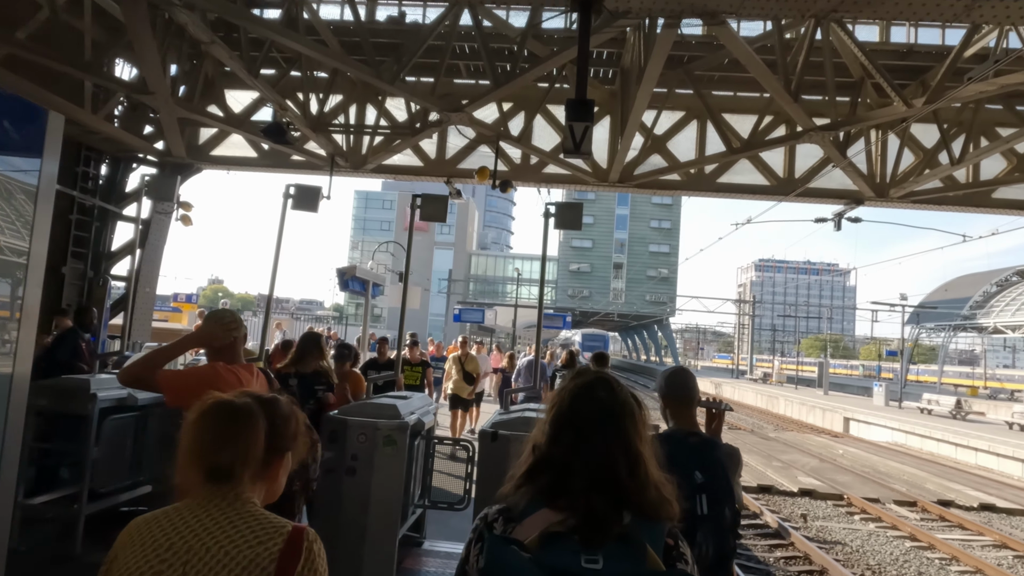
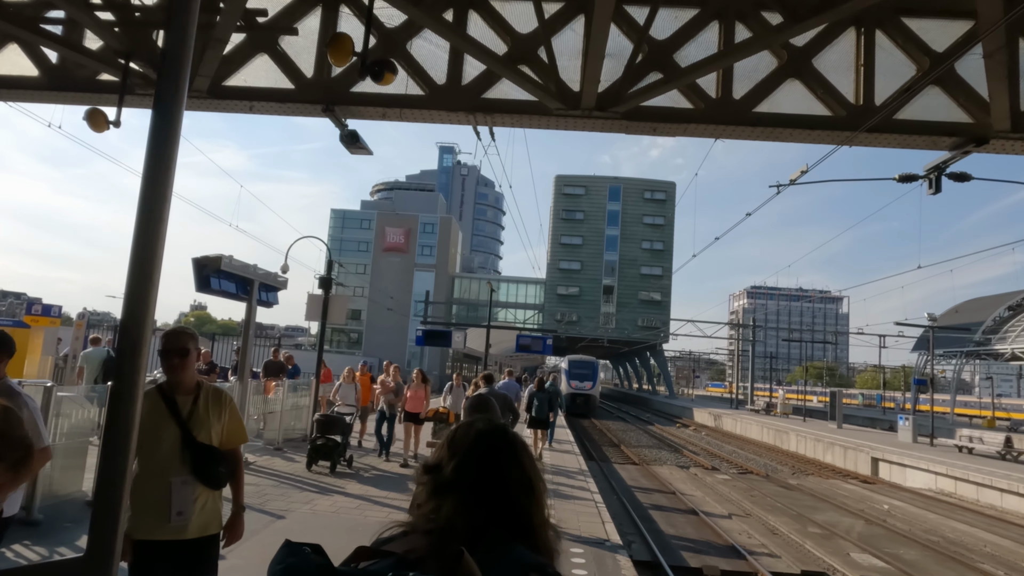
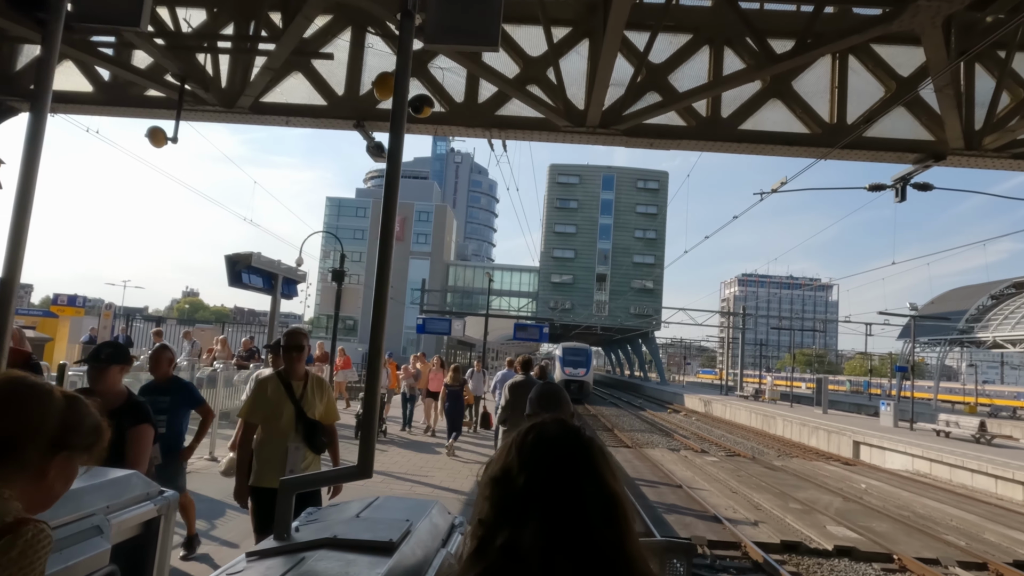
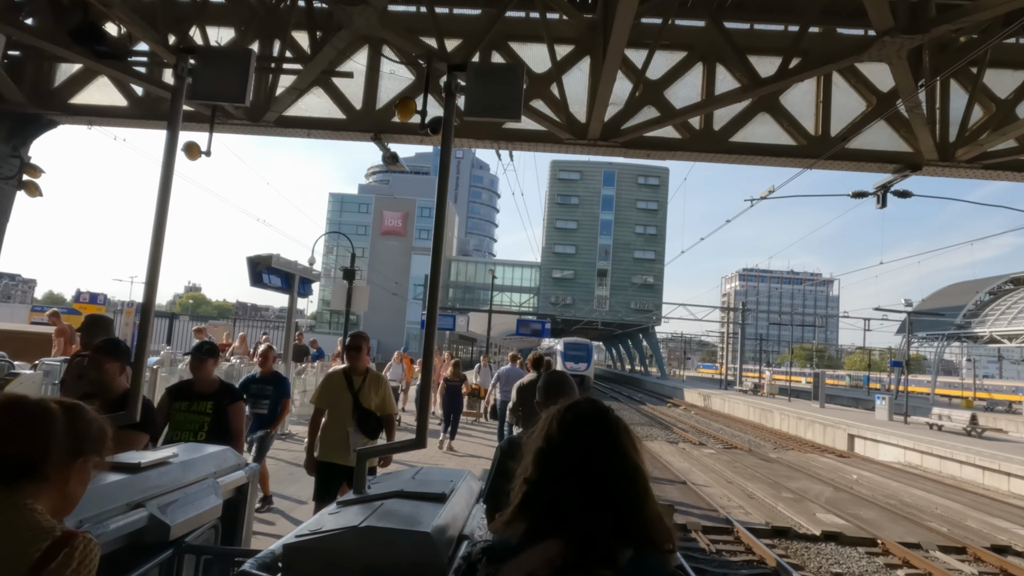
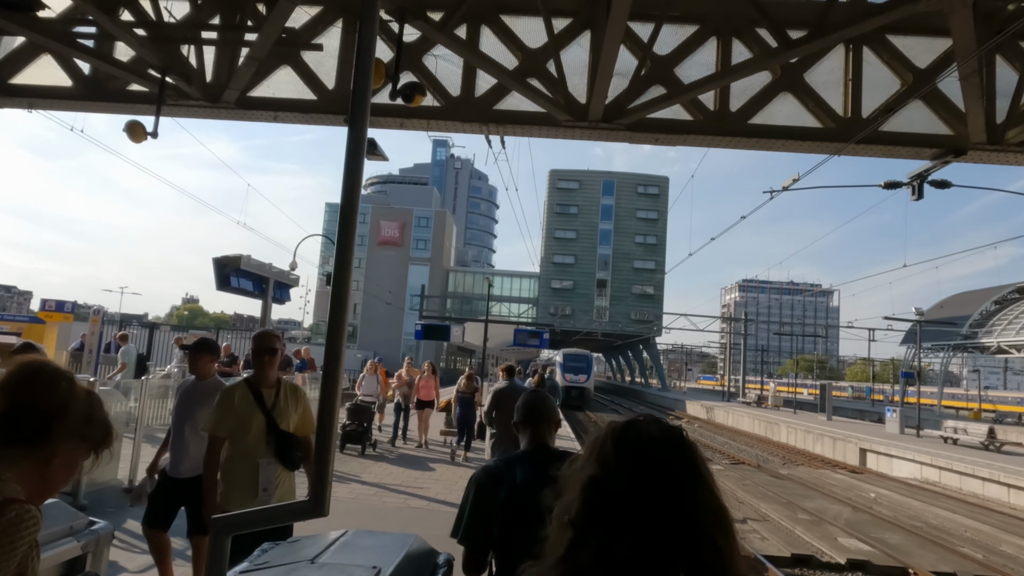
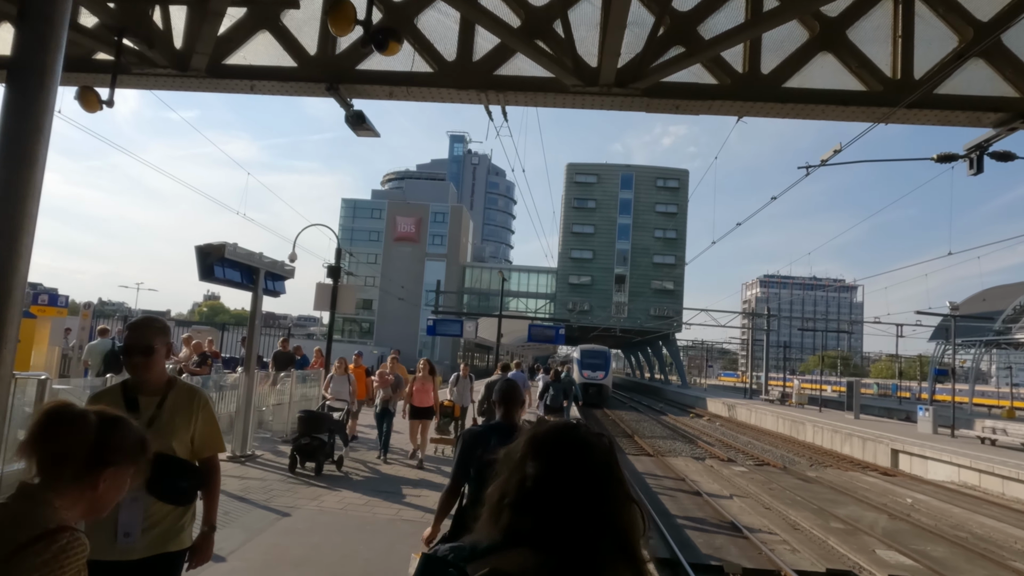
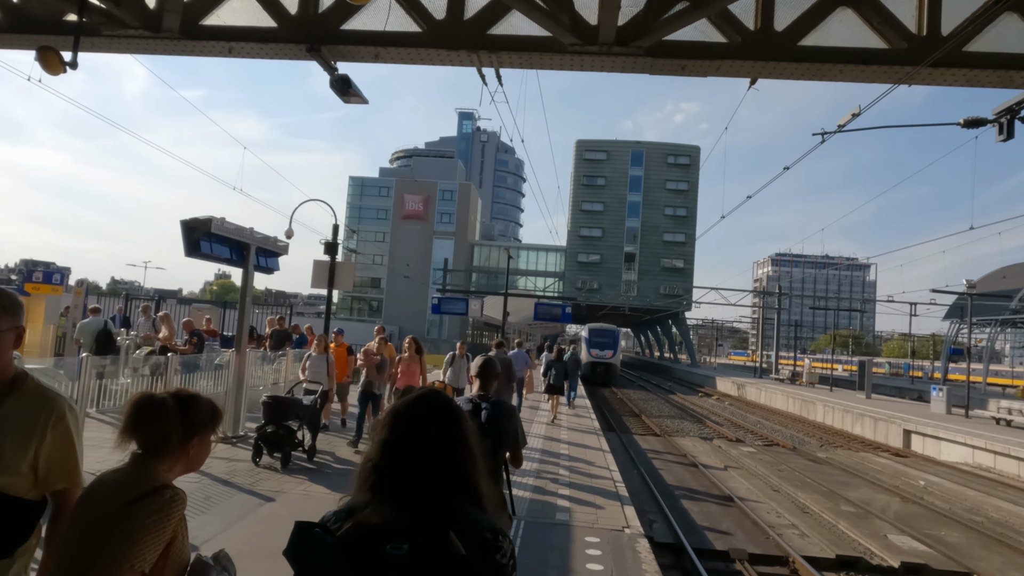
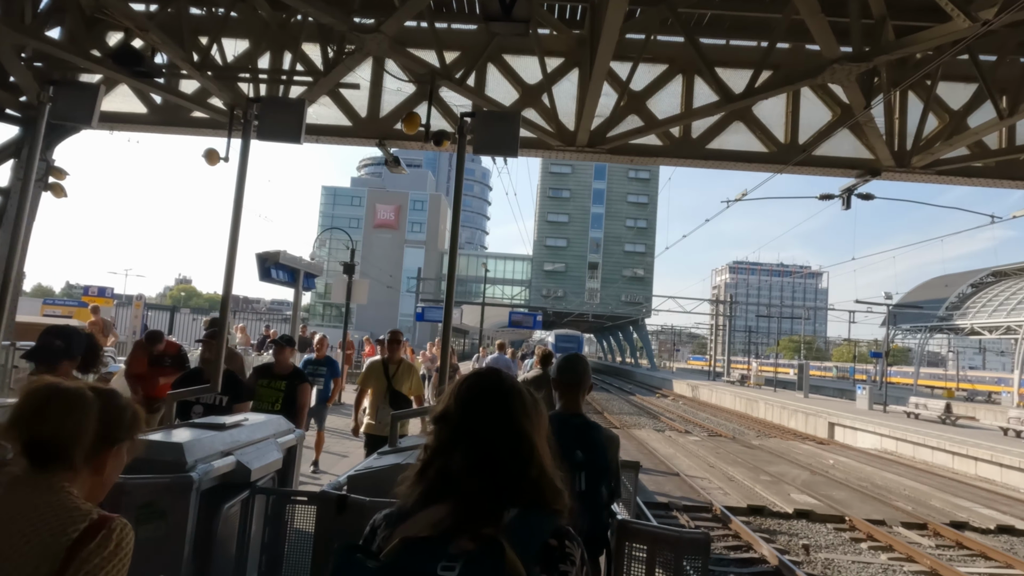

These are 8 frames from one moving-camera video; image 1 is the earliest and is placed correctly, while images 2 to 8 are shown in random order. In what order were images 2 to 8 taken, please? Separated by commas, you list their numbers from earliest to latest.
8, 4, 3, 5, 2, 6, 7
